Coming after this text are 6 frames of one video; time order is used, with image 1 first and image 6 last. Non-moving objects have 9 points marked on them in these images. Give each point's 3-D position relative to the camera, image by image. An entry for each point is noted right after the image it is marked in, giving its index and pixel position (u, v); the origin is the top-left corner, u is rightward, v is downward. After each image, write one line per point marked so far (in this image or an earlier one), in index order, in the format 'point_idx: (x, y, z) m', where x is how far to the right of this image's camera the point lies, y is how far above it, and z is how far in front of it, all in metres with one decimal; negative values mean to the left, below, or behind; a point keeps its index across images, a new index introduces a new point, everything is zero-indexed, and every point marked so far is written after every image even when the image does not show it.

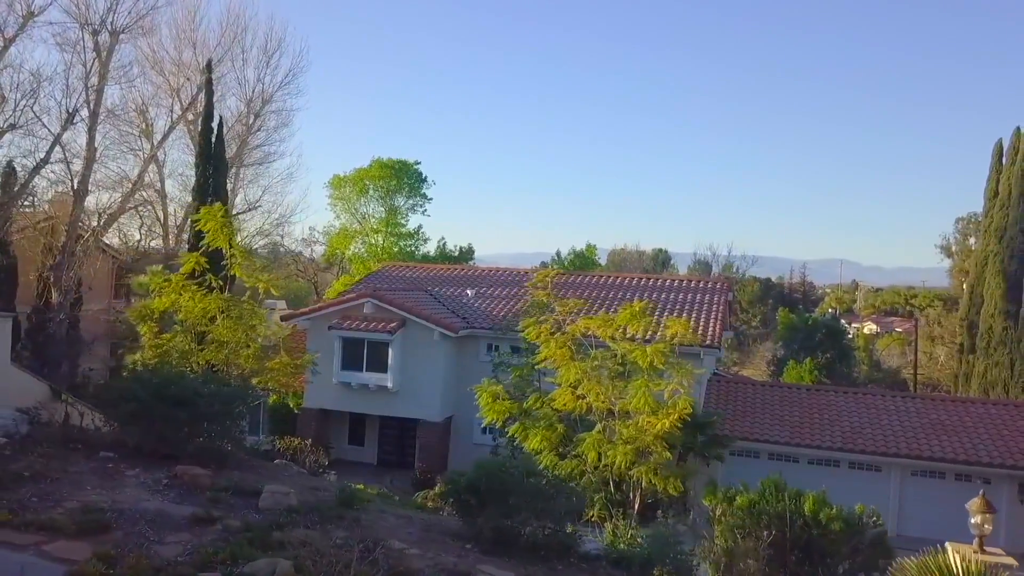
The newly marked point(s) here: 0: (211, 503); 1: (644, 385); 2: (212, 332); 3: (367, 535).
0: (-2.6, -1.9, +7.7) m
1: (+1.8, -1.3, +12.1) m
2: (-3.9, -0.5, +11.4) m
3: (-1.2, -2.1, +7.6) m
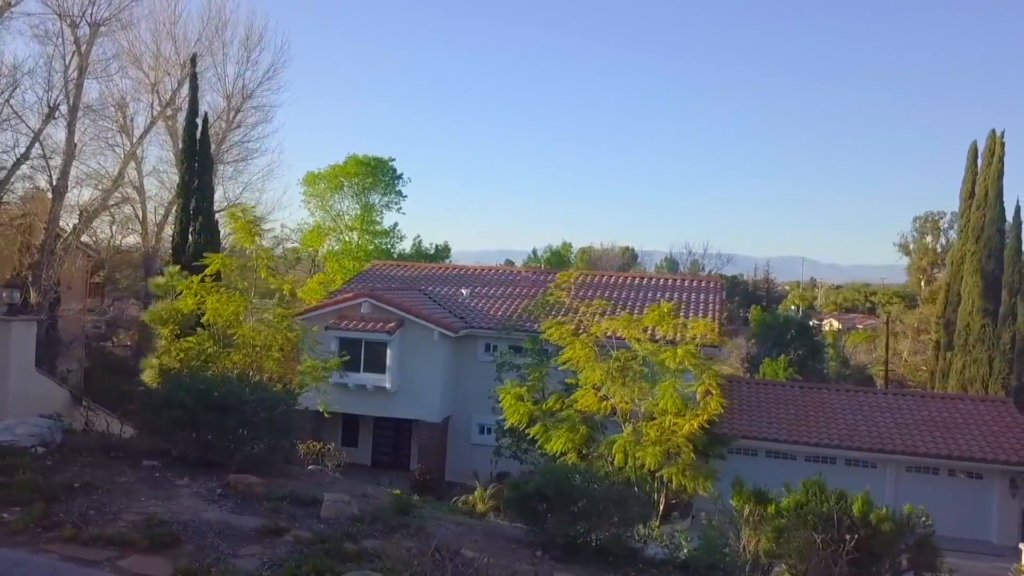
0: (-2.0, -1.9, +7.5) m
1: (+2.2, -1.3, +12.1) m
2: (-3.4, -0.6, +11.2) m
3: (-0.6, -2.2, +7.5) m
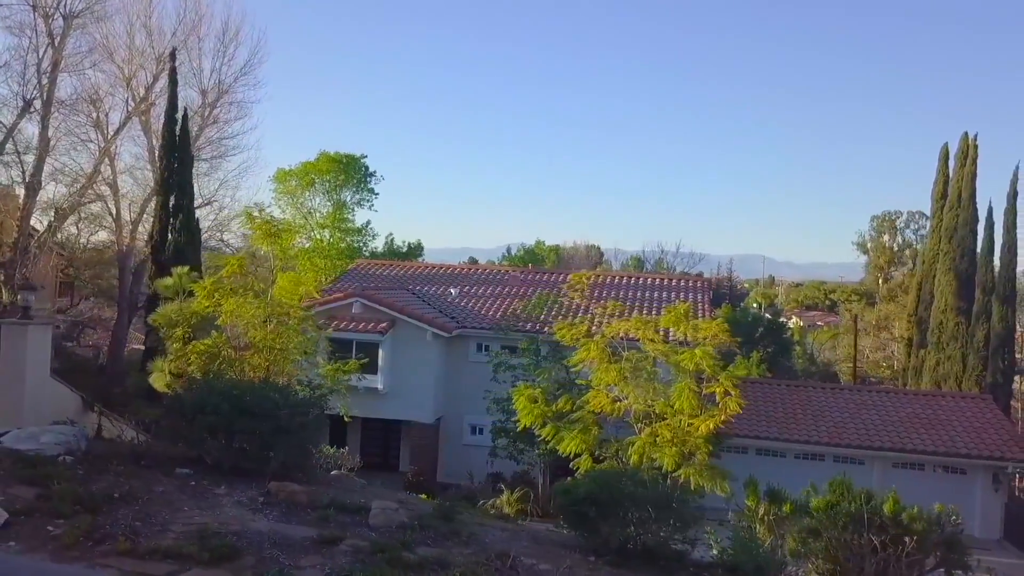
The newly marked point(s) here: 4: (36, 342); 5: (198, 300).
0: (-1.6, -1.9, +7.4) m
1: (+2.4, -1.4, +12.2) m
2: (-3.2, -0.6, +10.9) m
3: (-0.2, -2.2, +7.4) m
4: (-5.0, -0.6, +9.4) m
5: (-4.1, -0.2, +11.5) m
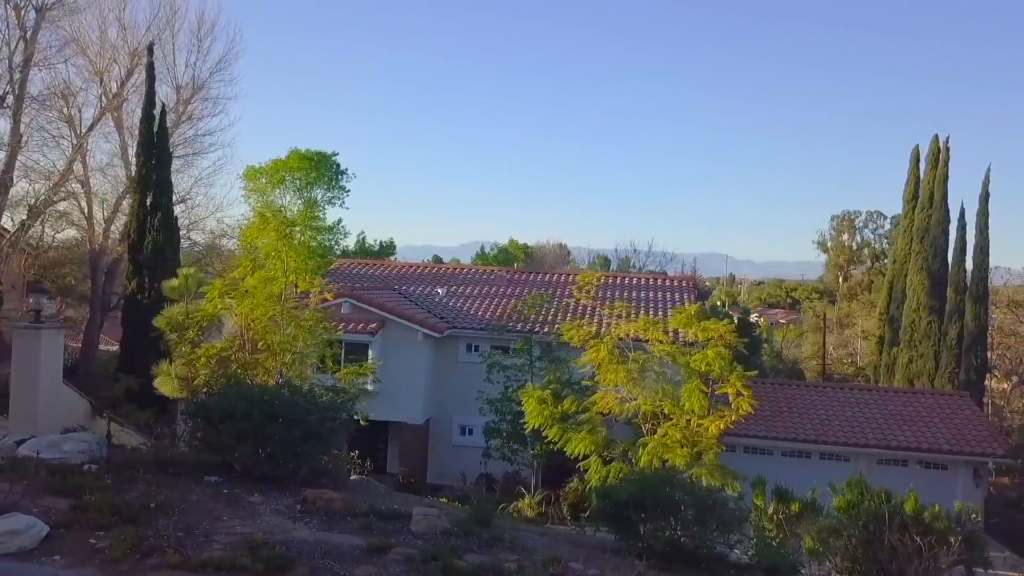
0: (-1.2, -2.0, +7.3) m
1: (+2.5, -1.4, +12.2) m
2: (-3.0, -0.6, +10.7) m
3: (+0.2, -2.2, +7.3) m
4: (-4.7, -0.6, +9.1) m
5: (-3.9, -0.2, +11.2) m
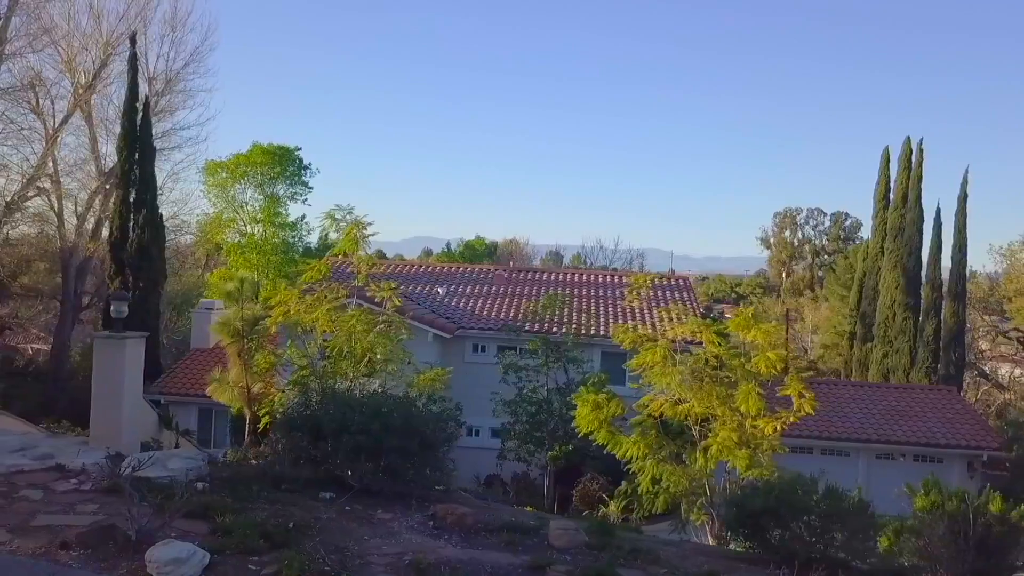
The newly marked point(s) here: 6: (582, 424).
0: (0.0, -2.0, +7.0) m
1: (+3.3, -1.4, +12.3) m
2: (-2.0, -0.7, +10.4) m
3: (+1.4, -2.3, +7.2) m
4: (-3.7, -0.7, +8.6) m
5: (-3.0, -0.2, +10.8) m
6: (+1.0, -2.0, +13.0) m
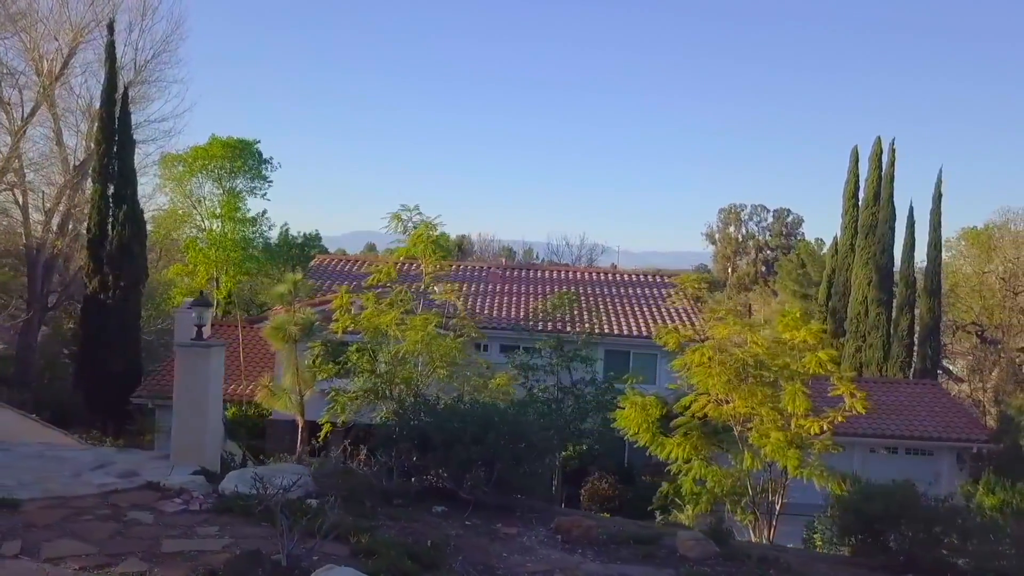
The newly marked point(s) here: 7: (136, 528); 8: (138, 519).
0: (+1.1, -2.1, +6.9) m
1: (+4.0, -1.4, +12.4) m
2: (-1.2, -0.7, +10.0) m
3: (+2.4, -2.3, +7.2) m
4: (-2.7, -0.7, +8.1) m
5: (-2.2, -0.3, +10.4) m
6: (+1.6, -2.0, +12.9) m
7: (-2.7, -1.7, +6.4) m
8: (-2.8, -1.7, +6.6) m
